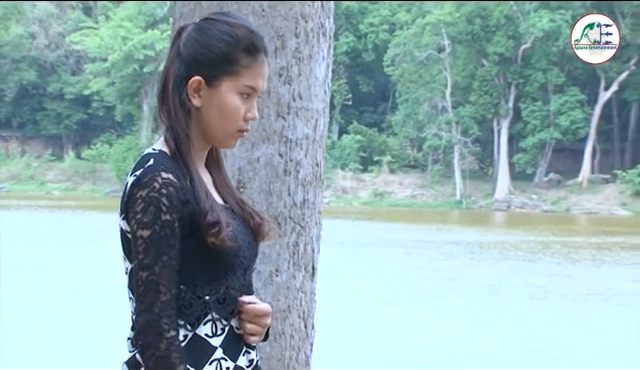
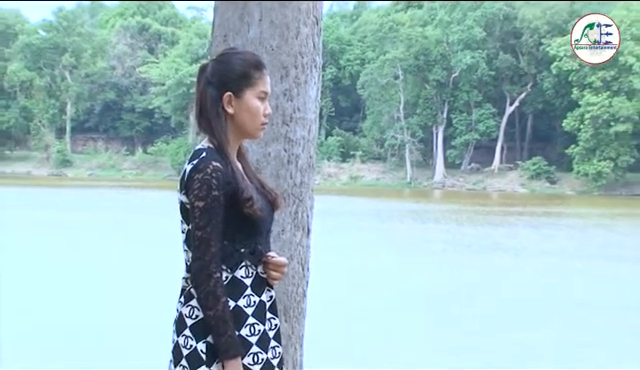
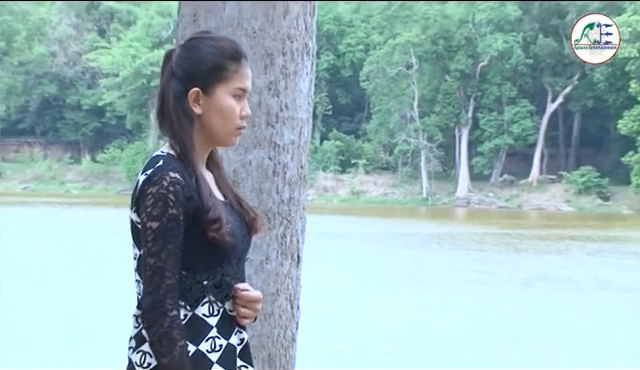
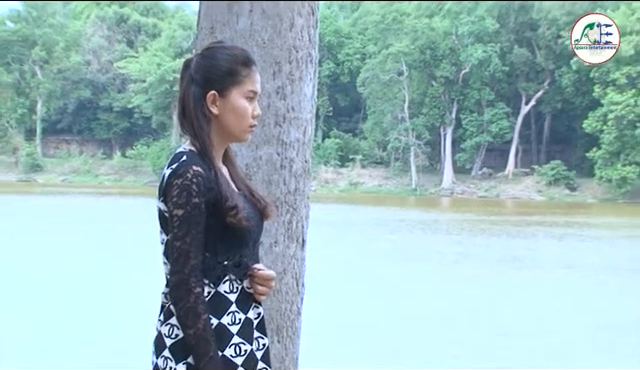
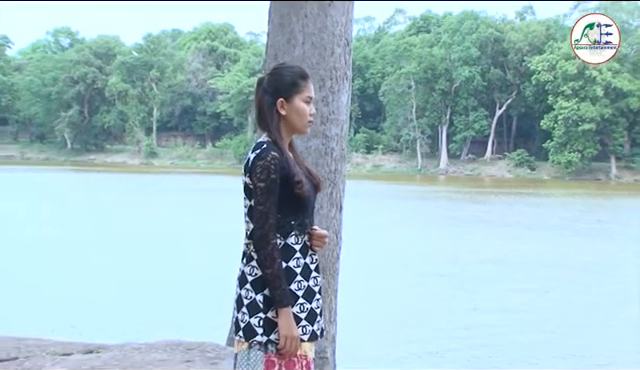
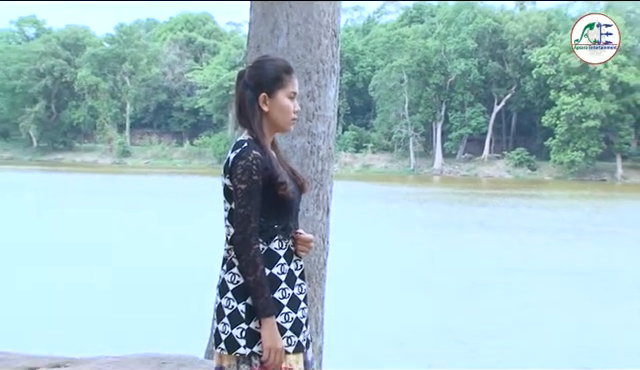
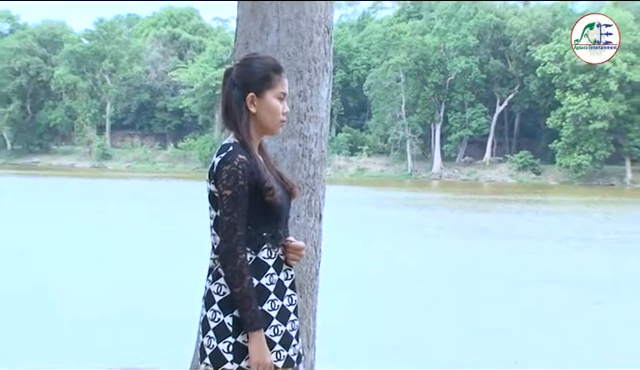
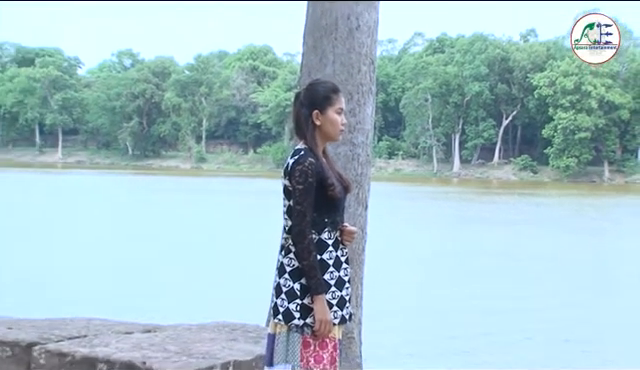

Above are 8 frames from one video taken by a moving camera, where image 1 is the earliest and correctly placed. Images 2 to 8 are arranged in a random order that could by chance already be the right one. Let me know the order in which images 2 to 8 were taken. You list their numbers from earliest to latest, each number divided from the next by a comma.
3, 4, 2, 7, 6, 5, 8
